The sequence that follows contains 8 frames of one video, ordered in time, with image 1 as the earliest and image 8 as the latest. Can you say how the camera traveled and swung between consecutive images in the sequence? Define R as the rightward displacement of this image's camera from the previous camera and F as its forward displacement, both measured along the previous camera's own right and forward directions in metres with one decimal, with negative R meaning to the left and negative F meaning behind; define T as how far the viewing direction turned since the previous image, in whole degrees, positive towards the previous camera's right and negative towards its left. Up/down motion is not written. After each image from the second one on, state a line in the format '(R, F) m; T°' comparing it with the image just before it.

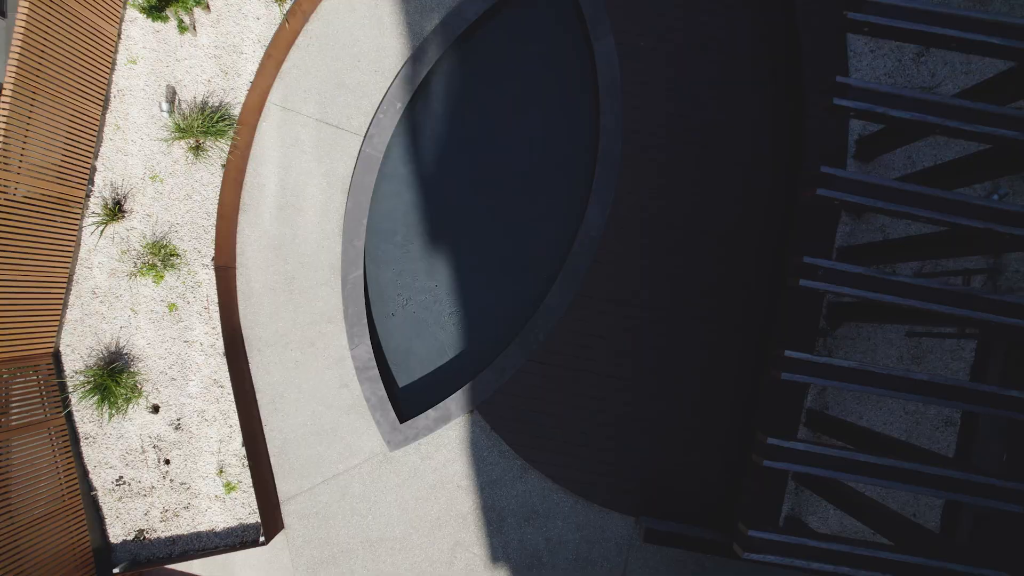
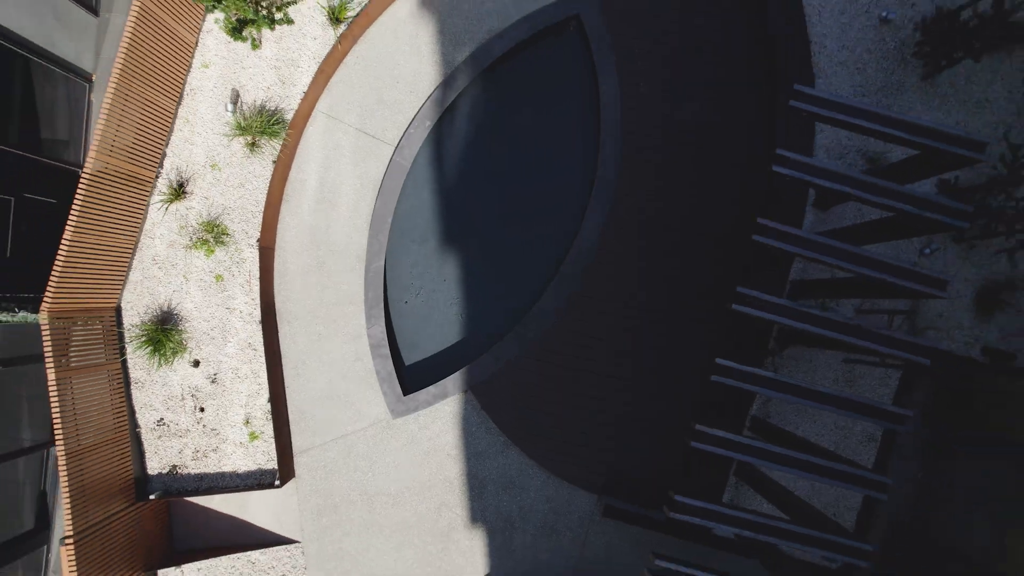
(0.0, -1.0) m; 0°
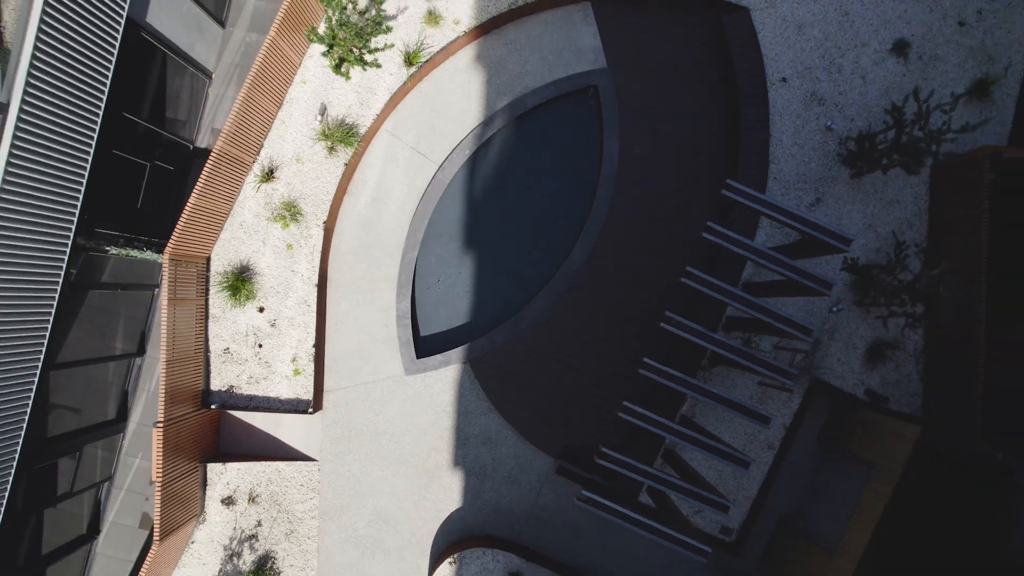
(0.0, -1.9) m; 0°
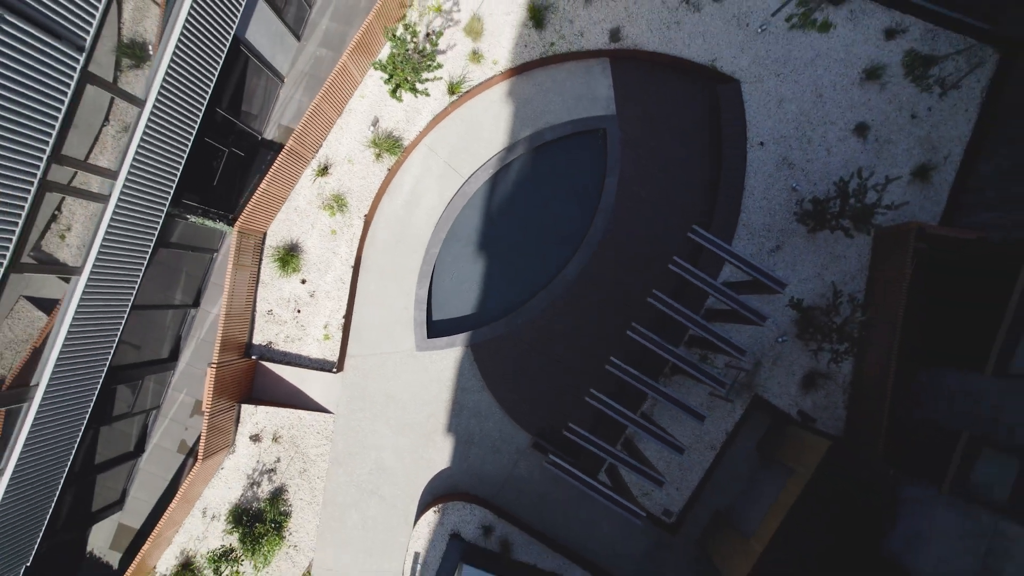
(-0.1, -1.7) m; 0°
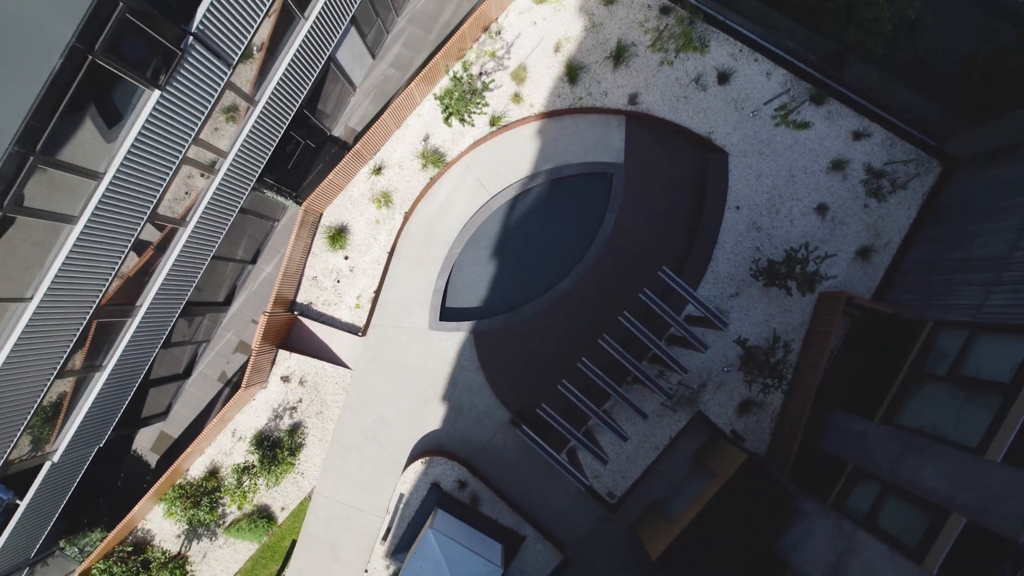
(-0.1, -2.2) m; 0°
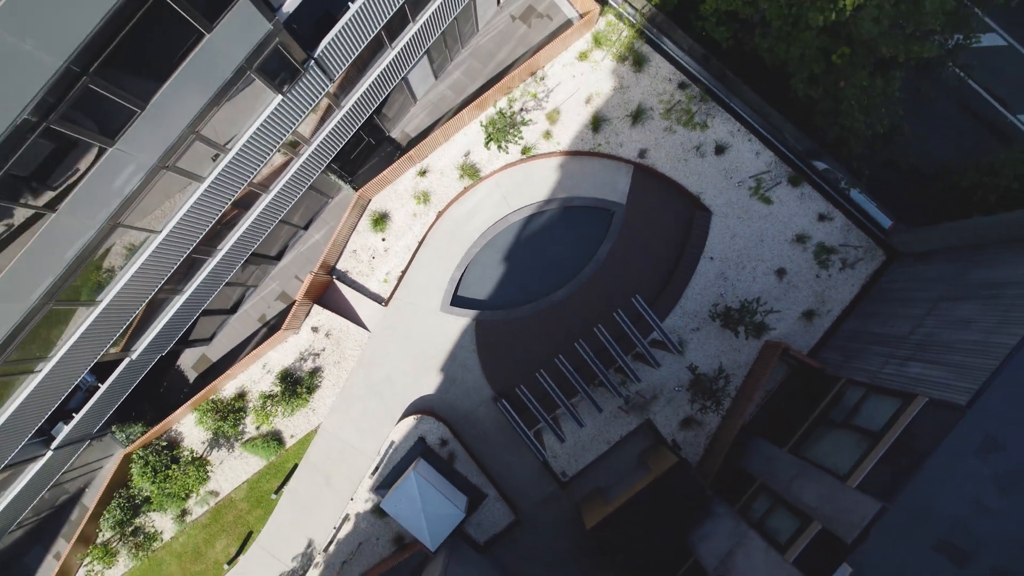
(0.0, -2.5) m; 0°
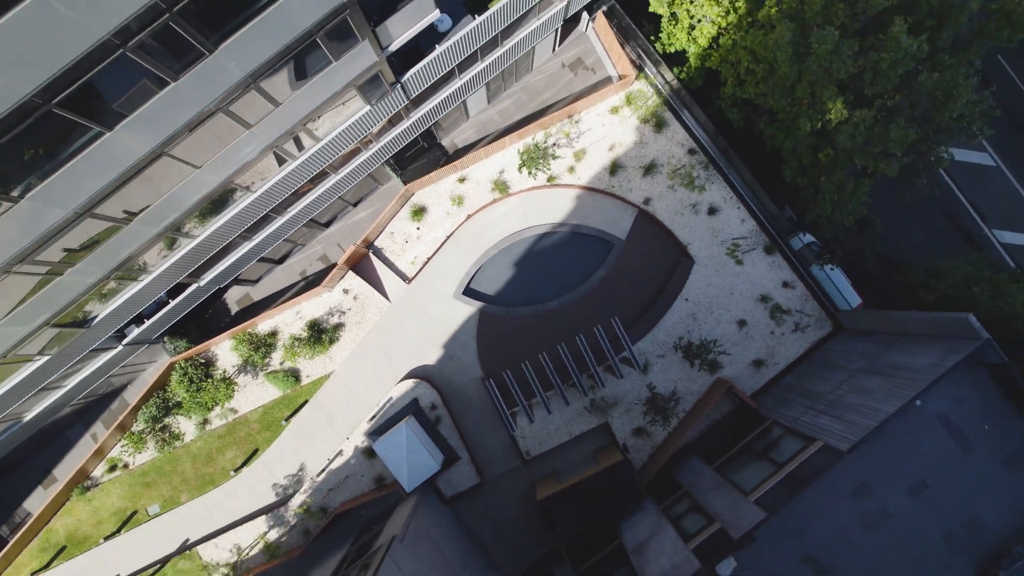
(-0.1, -2.7) m; 0°
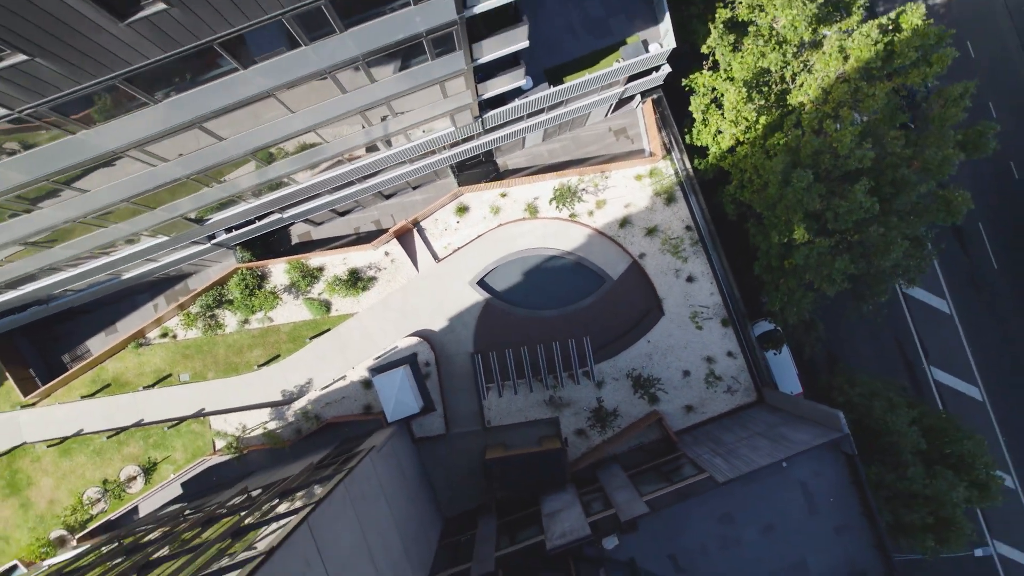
(-0.1, -4.1) m; 0°
